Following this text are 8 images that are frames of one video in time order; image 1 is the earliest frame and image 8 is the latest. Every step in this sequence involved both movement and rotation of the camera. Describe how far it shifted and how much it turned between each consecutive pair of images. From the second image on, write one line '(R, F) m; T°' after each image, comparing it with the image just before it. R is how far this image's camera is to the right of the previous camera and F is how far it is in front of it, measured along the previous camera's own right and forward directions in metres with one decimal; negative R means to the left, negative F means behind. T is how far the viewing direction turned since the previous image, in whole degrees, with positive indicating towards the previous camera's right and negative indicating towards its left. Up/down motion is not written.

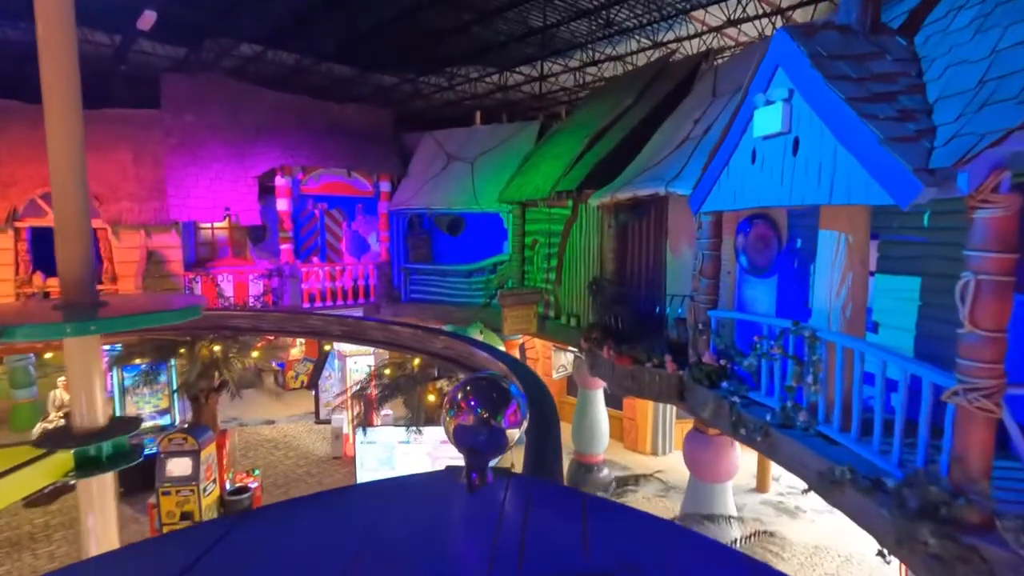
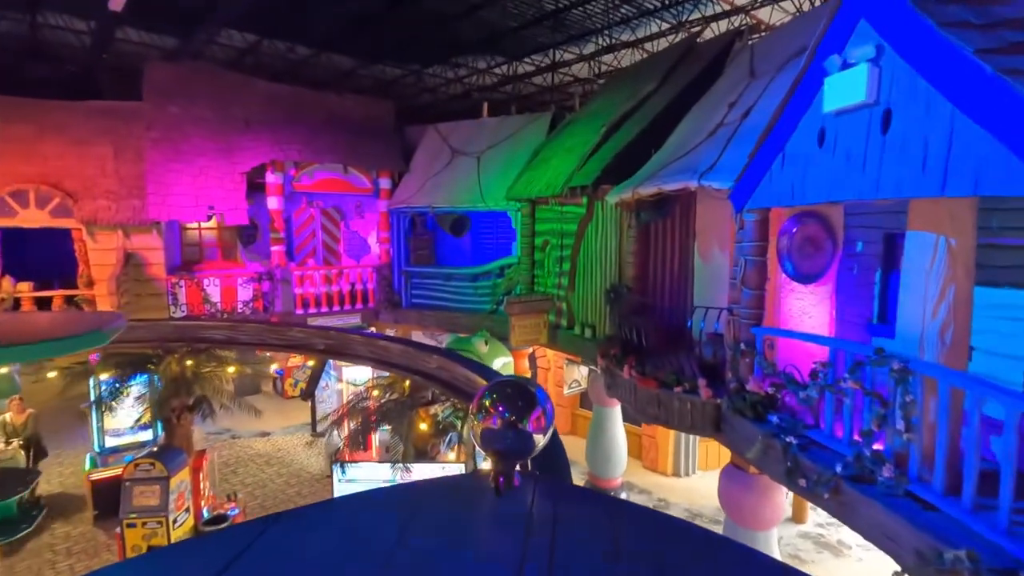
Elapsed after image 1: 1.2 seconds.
(+0.1, +0.9) m; -1°
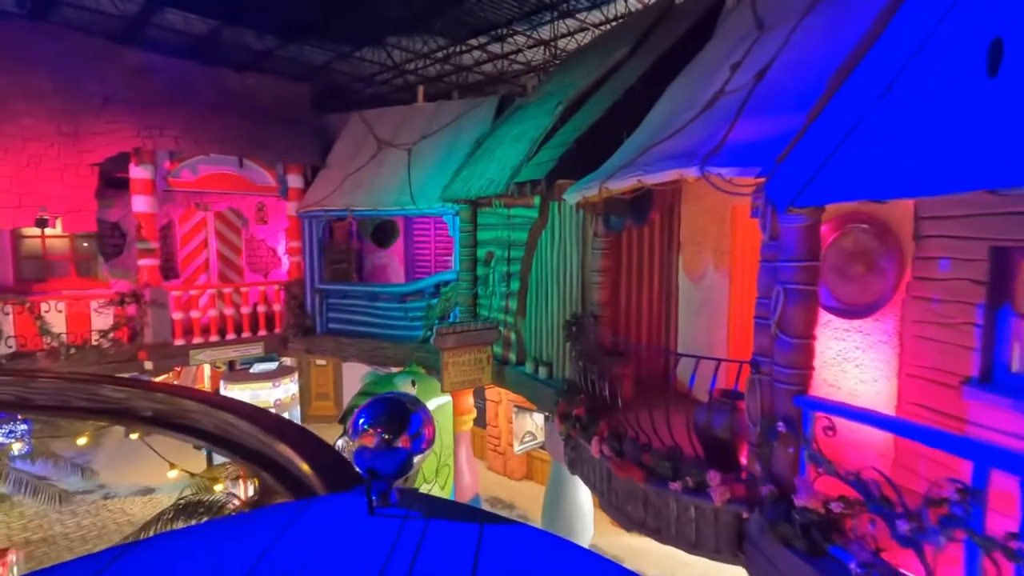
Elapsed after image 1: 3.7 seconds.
(+0.3, +1.8) m; +4°
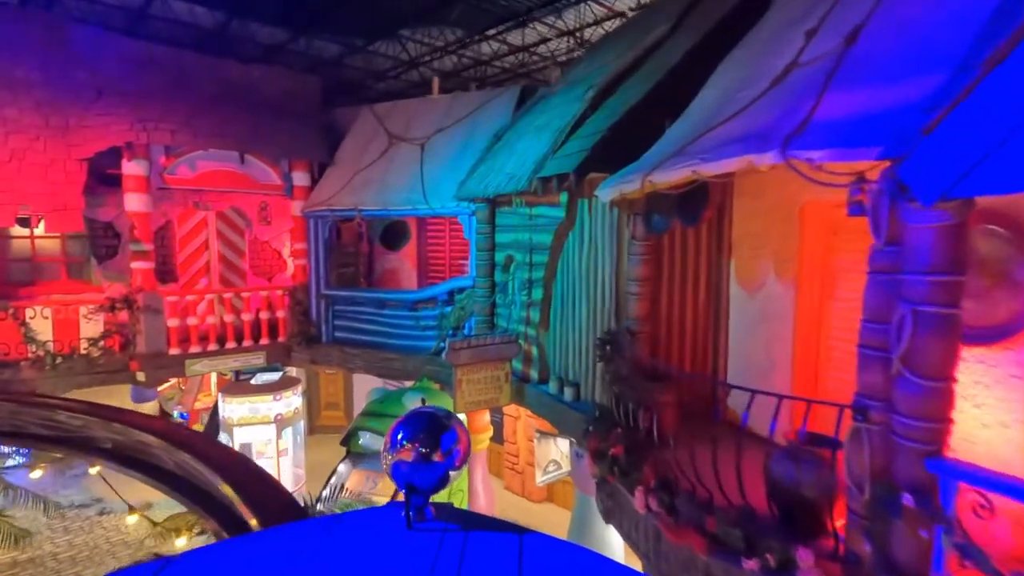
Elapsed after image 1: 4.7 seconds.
(0.0, +0.7) m; -2°
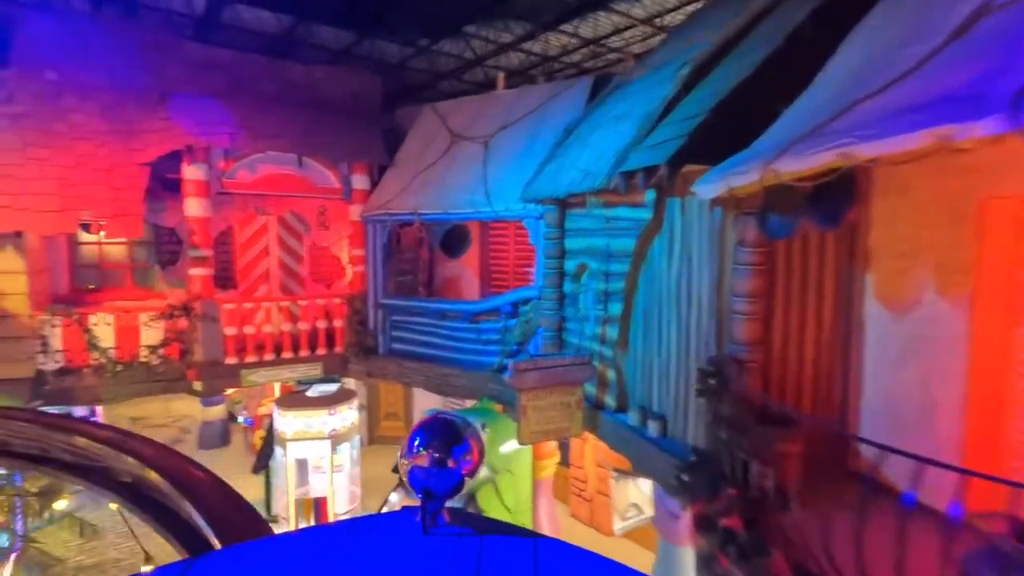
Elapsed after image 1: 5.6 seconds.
(-0.1, +0.7) m; -7°
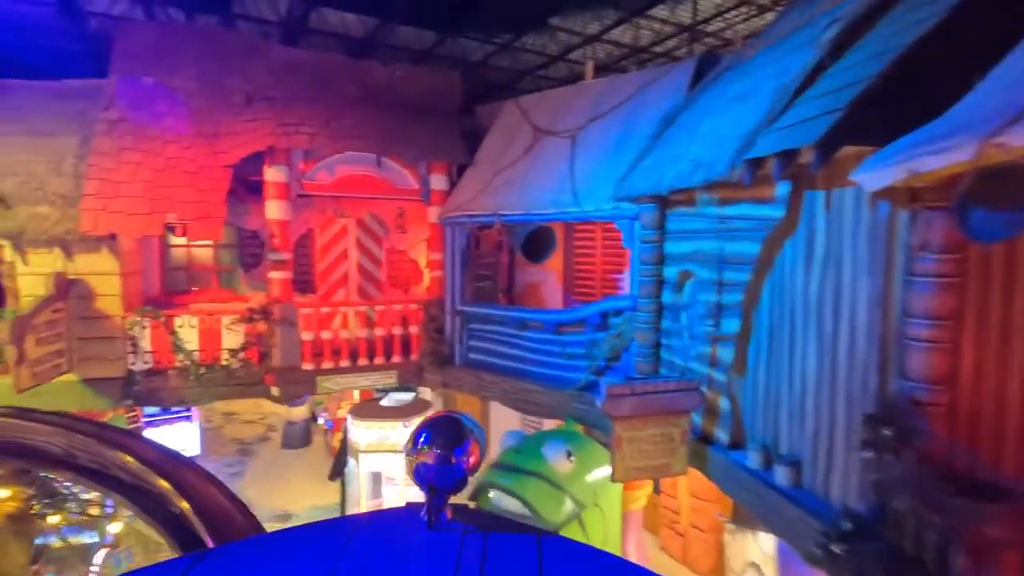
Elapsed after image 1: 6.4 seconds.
(-0.1, +0.6) m; -8°
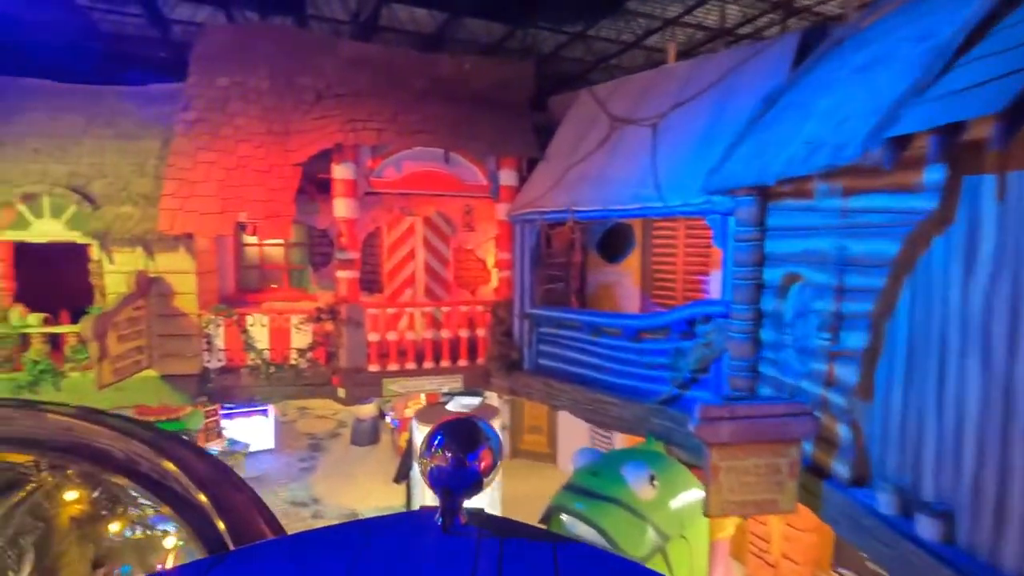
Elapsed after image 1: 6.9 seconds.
(-0.1, +0.4) m; -7°
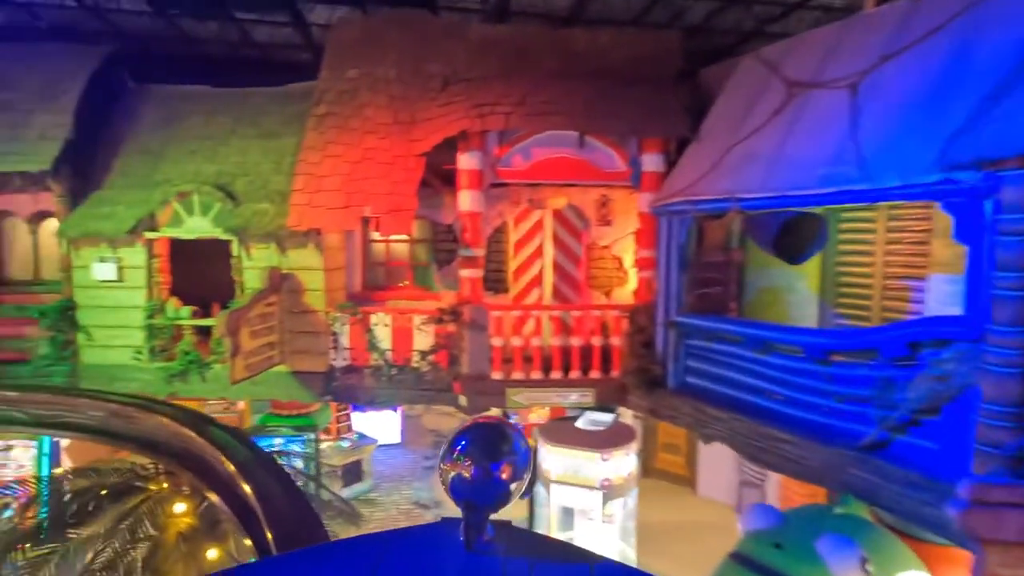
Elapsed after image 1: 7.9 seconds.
(-0.2, +0.8) m; -13°
